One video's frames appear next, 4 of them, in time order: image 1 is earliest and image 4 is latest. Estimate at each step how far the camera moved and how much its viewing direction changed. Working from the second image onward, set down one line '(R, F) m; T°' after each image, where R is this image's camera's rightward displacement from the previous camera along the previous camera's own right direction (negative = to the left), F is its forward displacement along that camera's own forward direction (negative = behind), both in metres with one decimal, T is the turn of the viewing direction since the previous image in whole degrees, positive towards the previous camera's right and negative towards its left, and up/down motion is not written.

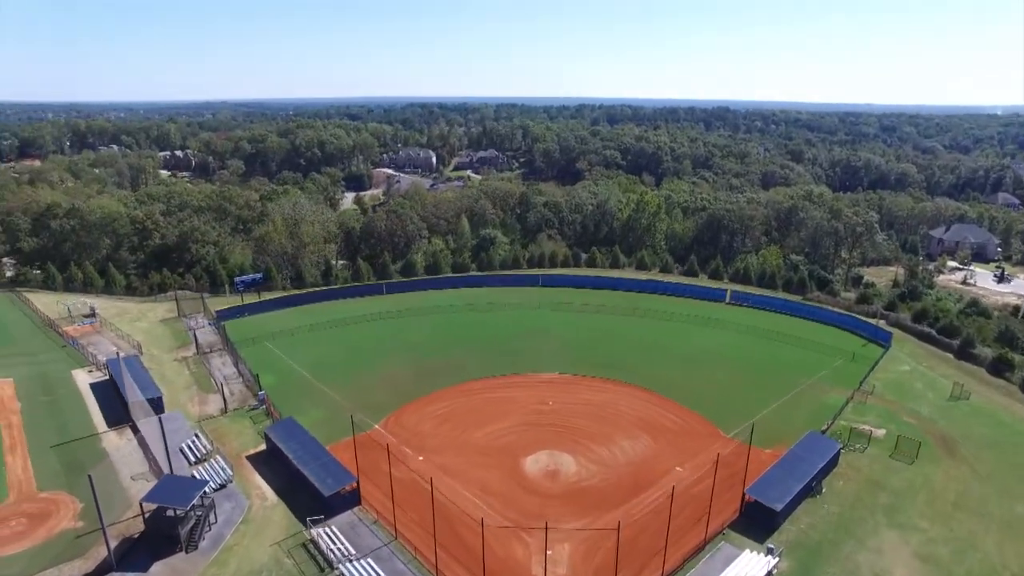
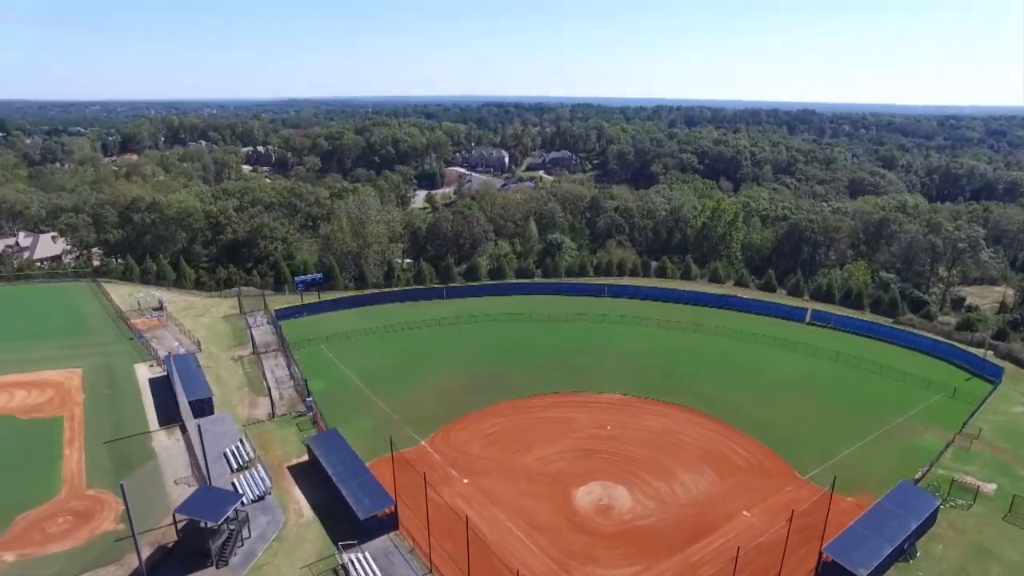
(+0.5, +2.2) m; -6°
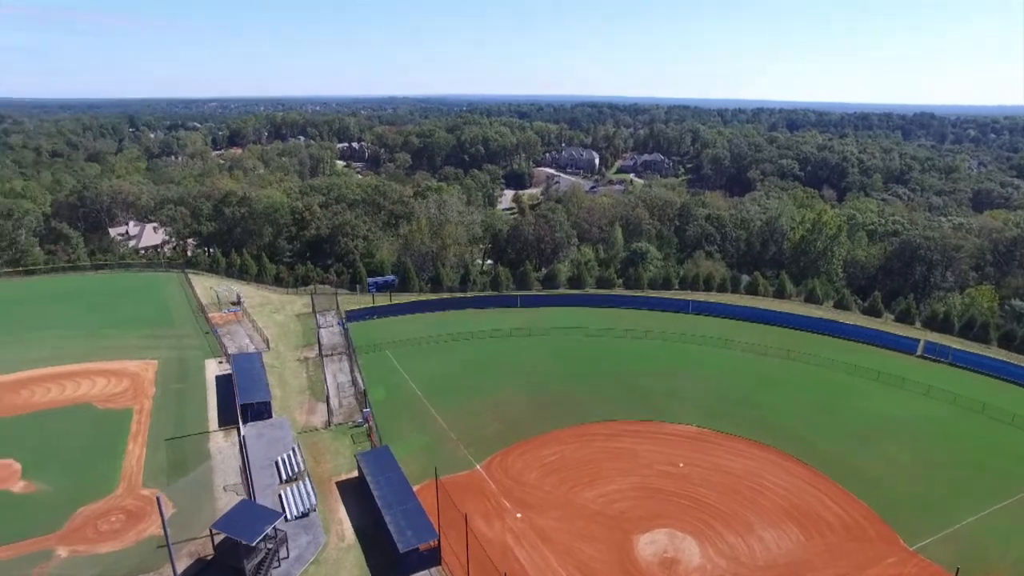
(+0.7, +2.4) m; -7°
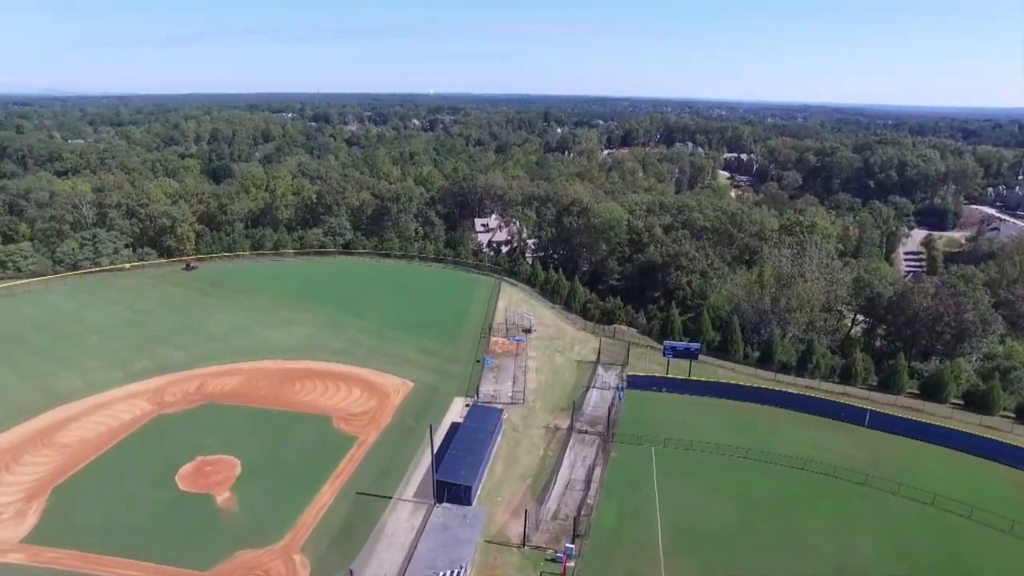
(+2.1, +11.2) m; -31°
